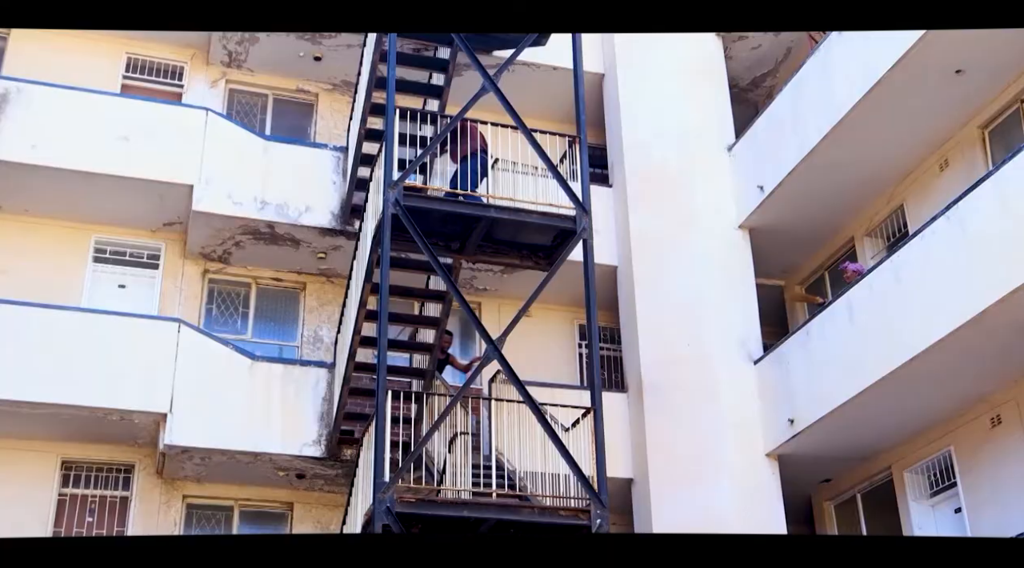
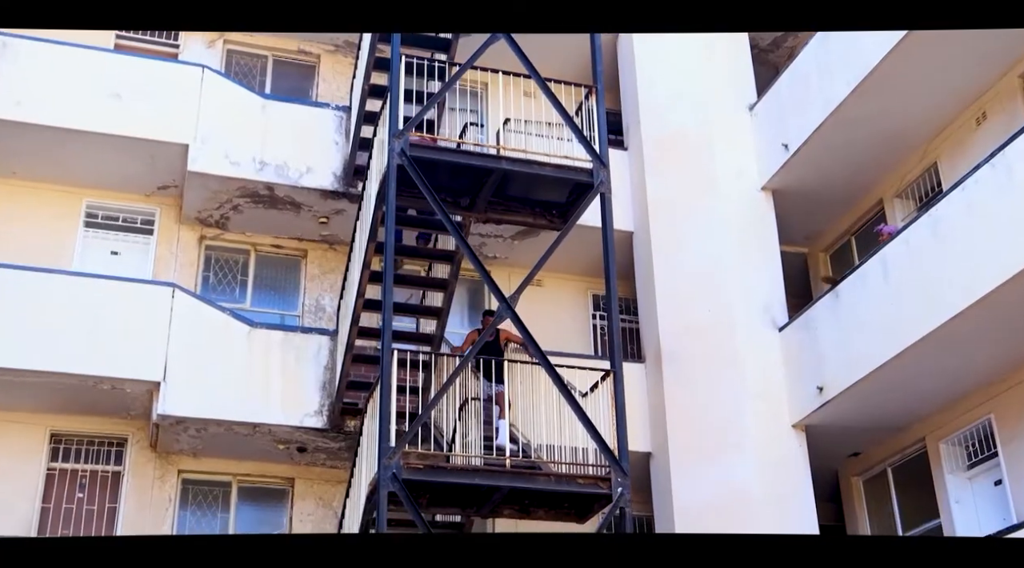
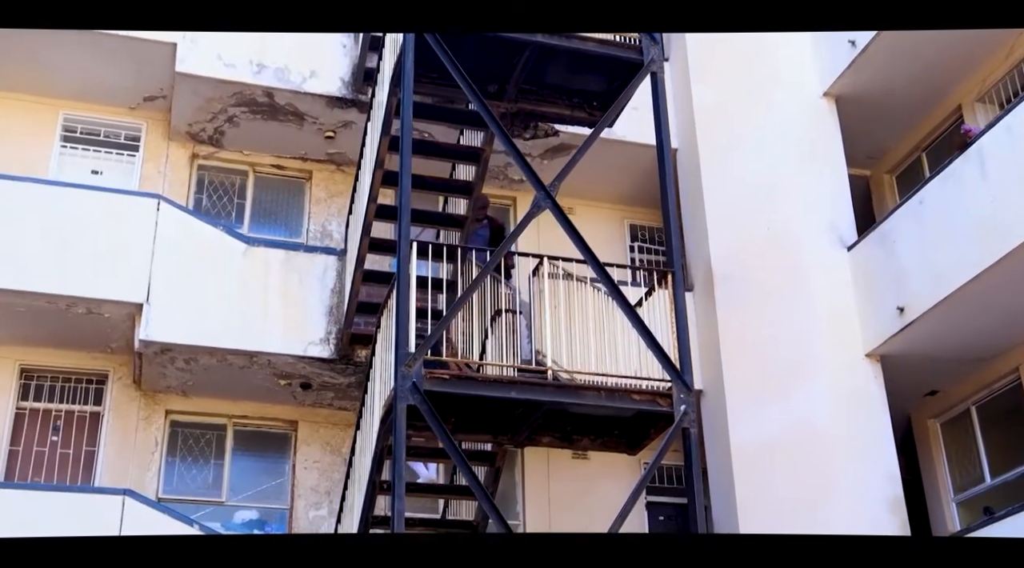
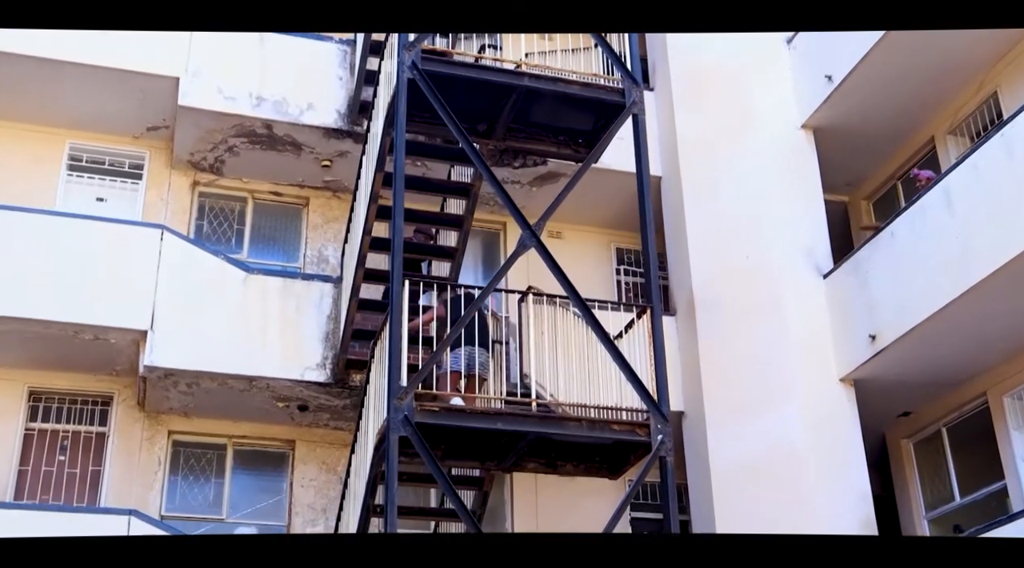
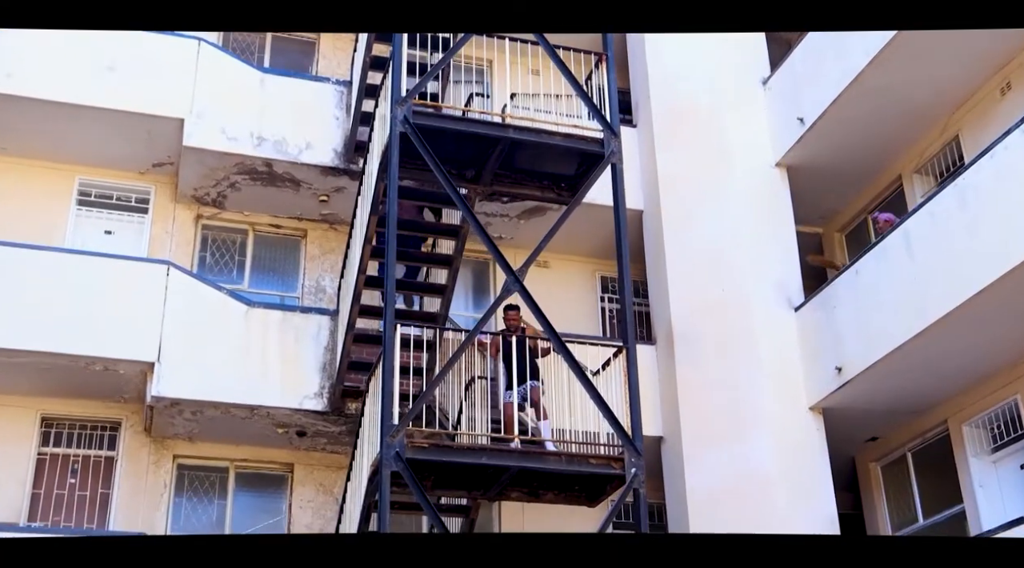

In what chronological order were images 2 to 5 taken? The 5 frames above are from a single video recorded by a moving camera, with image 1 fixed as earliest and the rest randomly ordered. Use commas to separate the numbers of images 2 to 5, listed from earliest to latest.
2, 5, 4, 3
